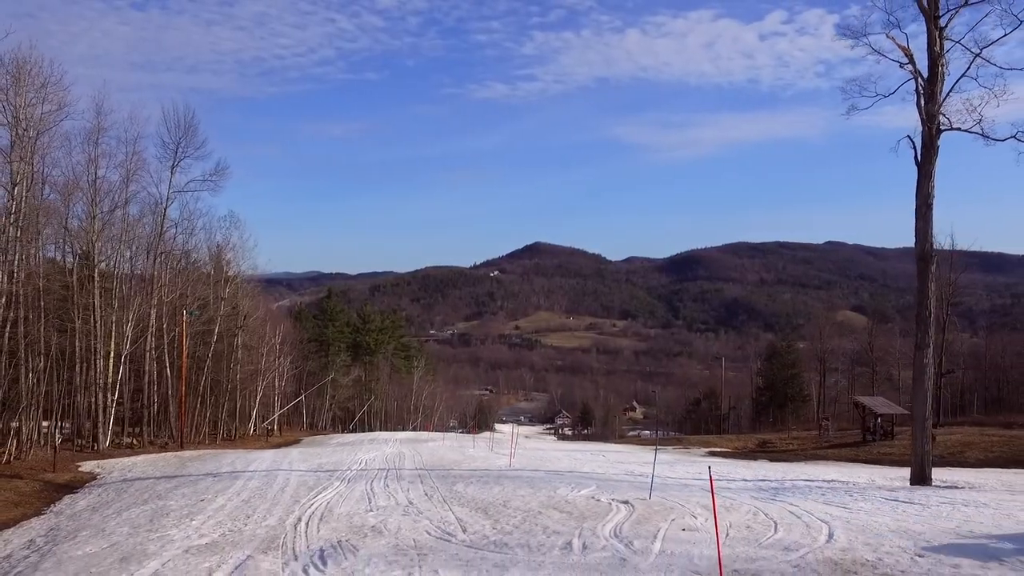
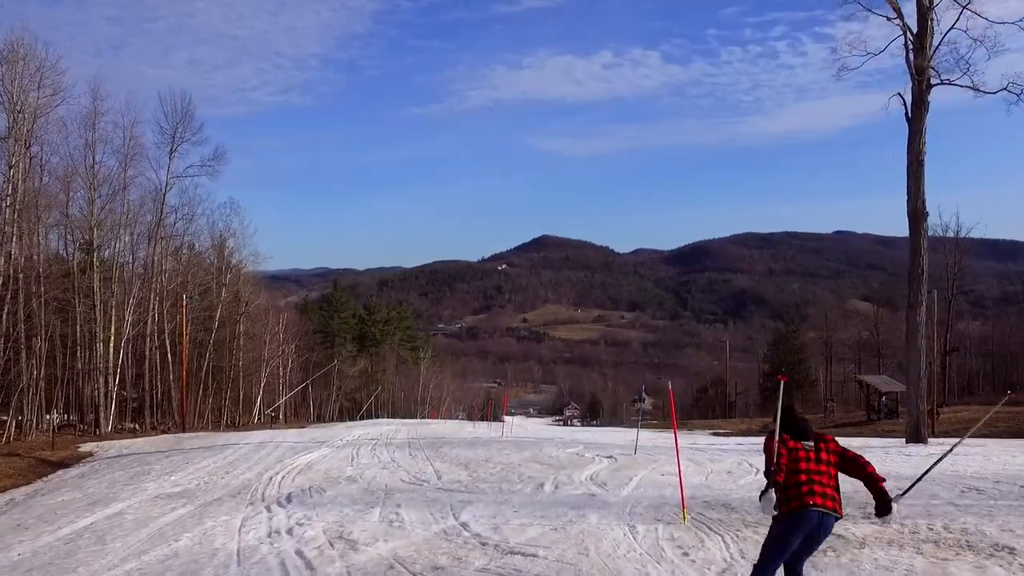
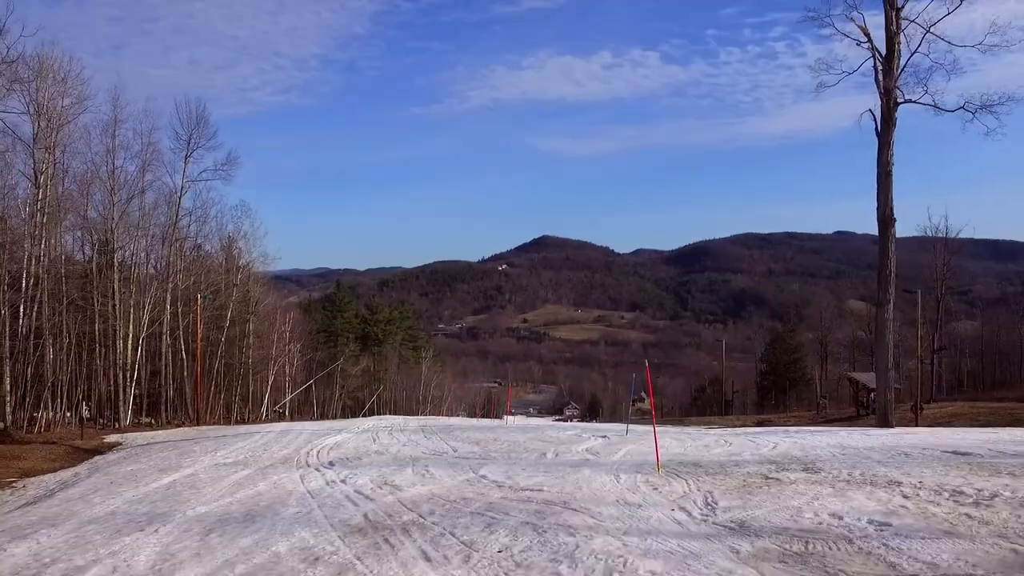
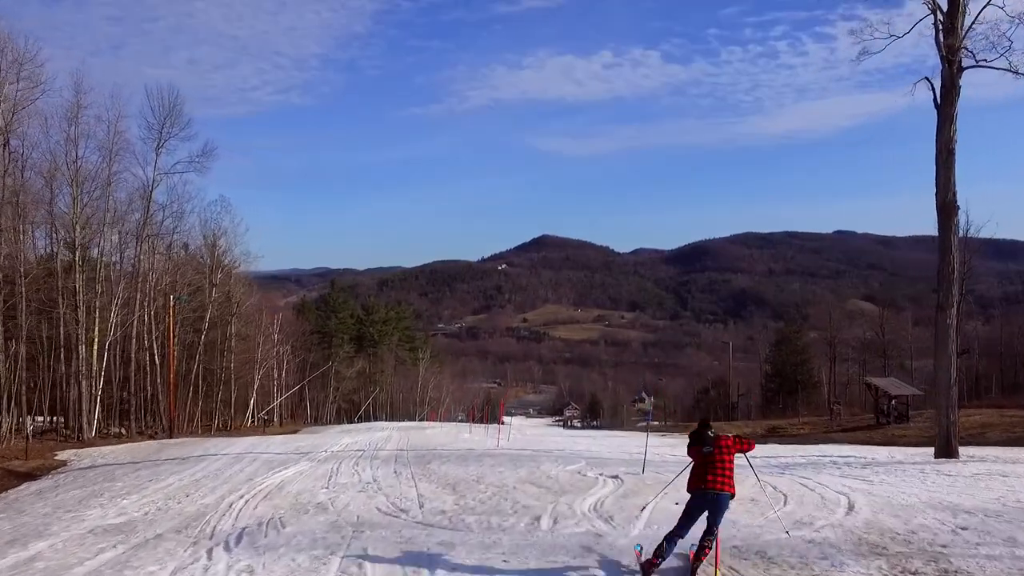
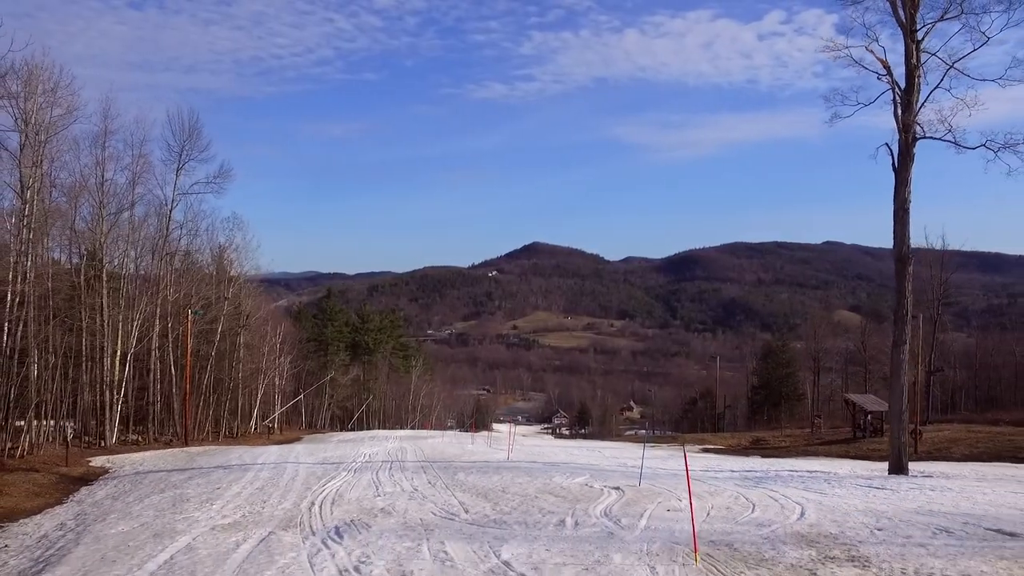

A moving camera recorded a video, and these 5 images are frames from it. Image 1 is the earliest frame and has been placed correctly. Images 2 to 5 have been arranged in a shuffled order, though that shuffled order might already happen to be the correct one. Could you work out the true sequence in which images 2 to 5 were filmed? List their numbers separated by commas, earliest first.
5, 3, 2, 4
